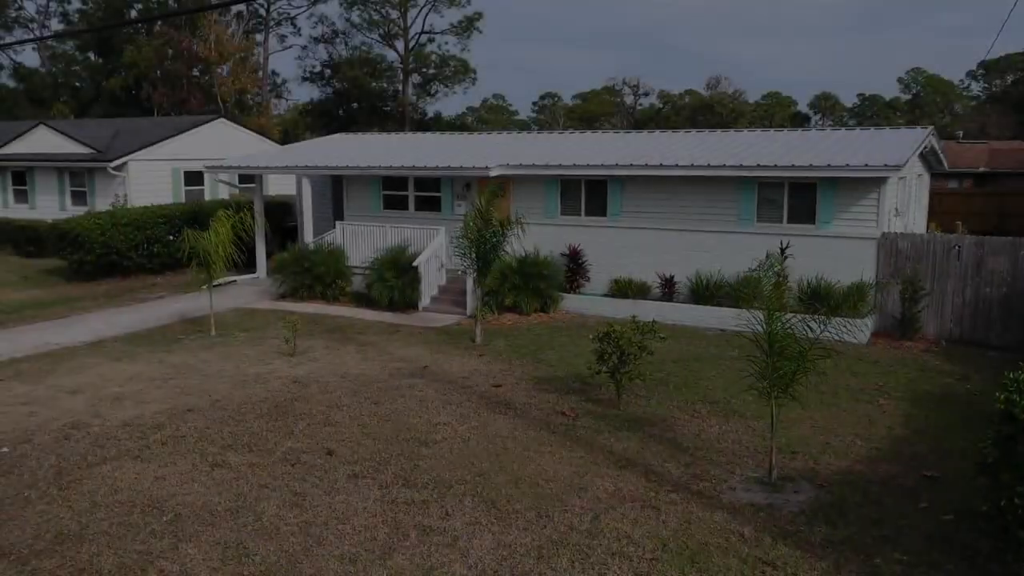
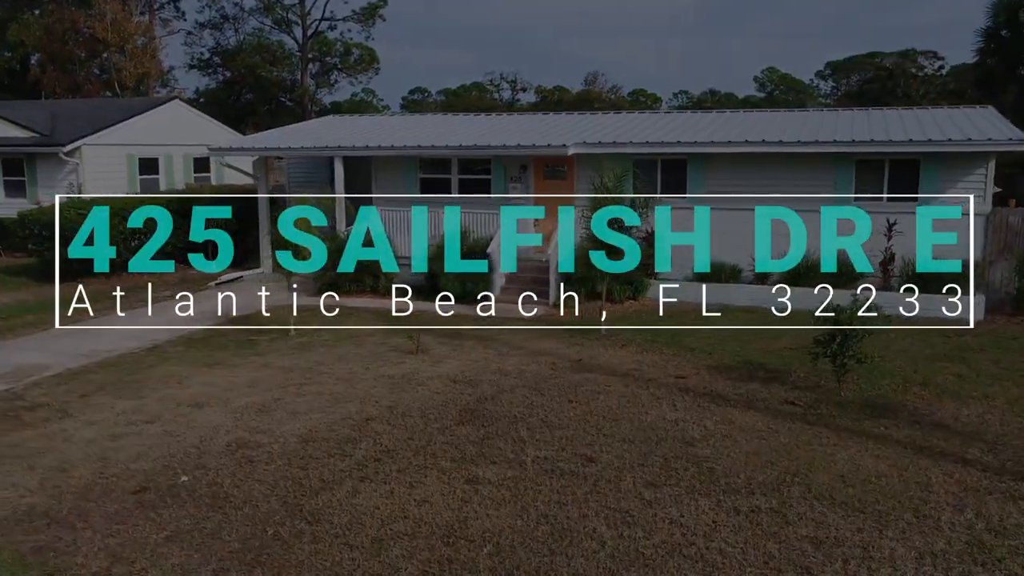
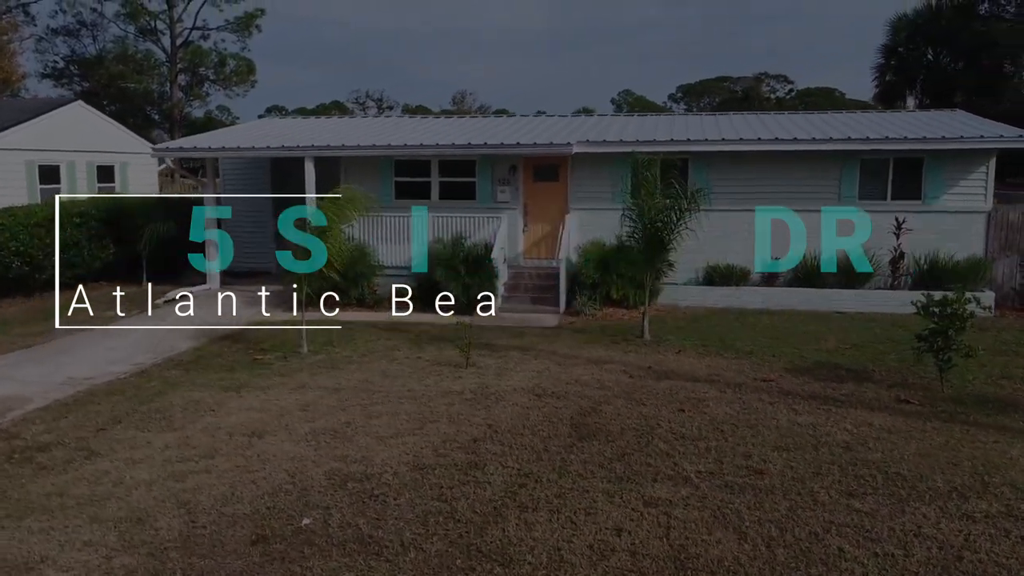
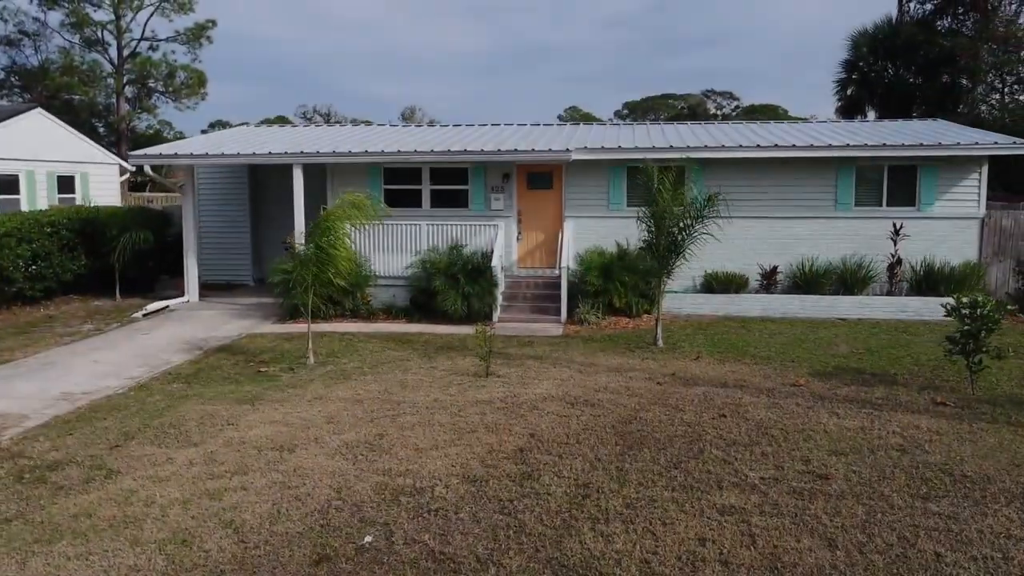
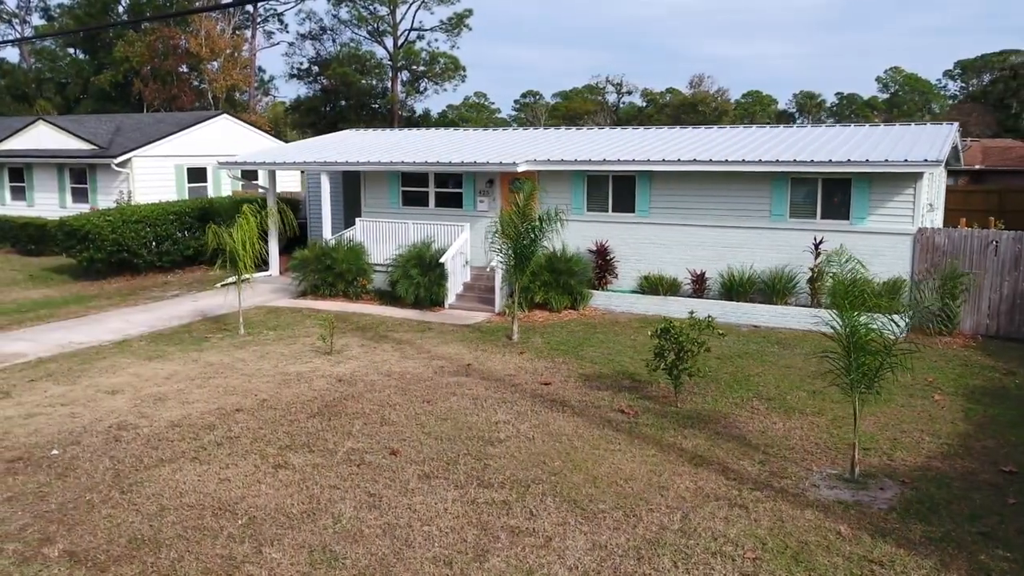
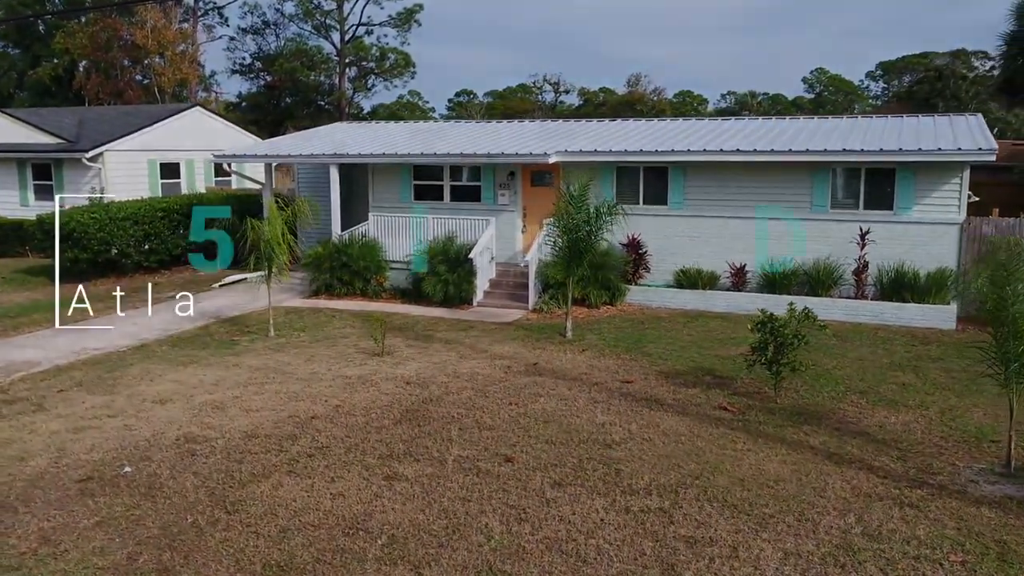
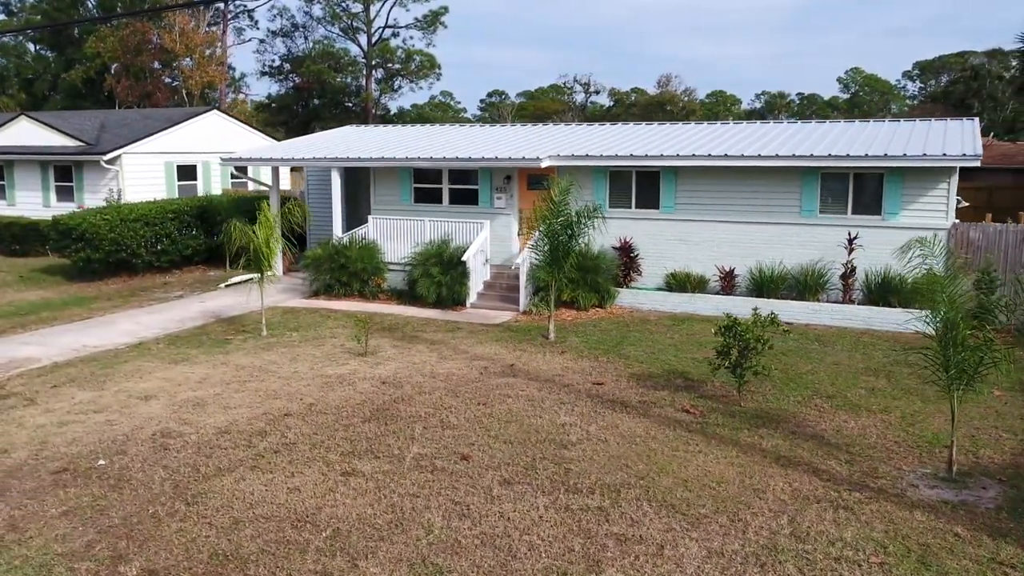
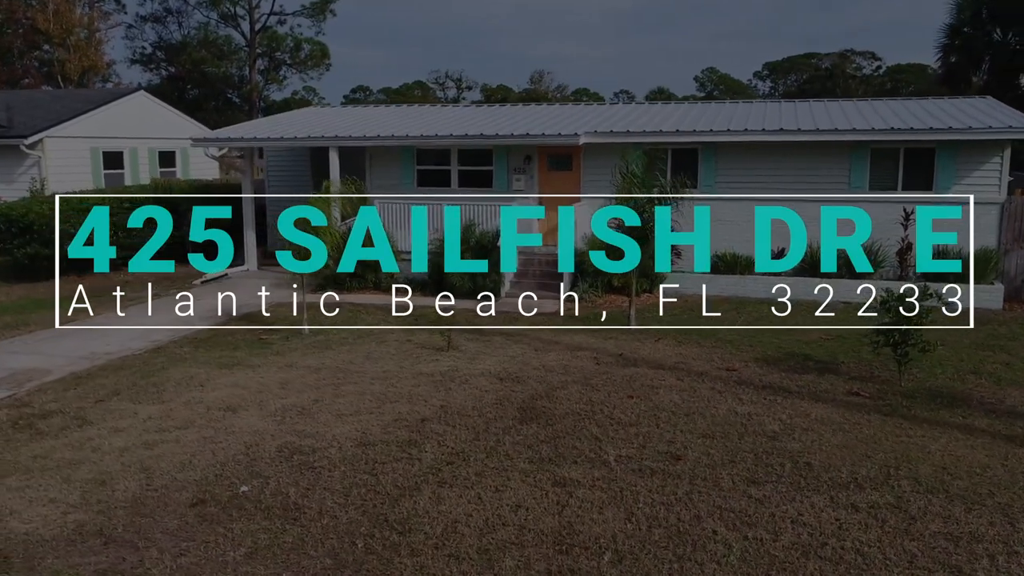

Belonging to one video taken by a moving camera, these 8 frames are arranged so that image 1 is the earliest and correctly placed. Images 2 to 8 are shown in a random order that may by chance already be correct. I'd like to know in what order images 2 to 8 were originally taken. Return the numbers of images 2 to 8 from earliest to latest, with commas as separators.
5, 7, 6, 2, 8, 3, 4
